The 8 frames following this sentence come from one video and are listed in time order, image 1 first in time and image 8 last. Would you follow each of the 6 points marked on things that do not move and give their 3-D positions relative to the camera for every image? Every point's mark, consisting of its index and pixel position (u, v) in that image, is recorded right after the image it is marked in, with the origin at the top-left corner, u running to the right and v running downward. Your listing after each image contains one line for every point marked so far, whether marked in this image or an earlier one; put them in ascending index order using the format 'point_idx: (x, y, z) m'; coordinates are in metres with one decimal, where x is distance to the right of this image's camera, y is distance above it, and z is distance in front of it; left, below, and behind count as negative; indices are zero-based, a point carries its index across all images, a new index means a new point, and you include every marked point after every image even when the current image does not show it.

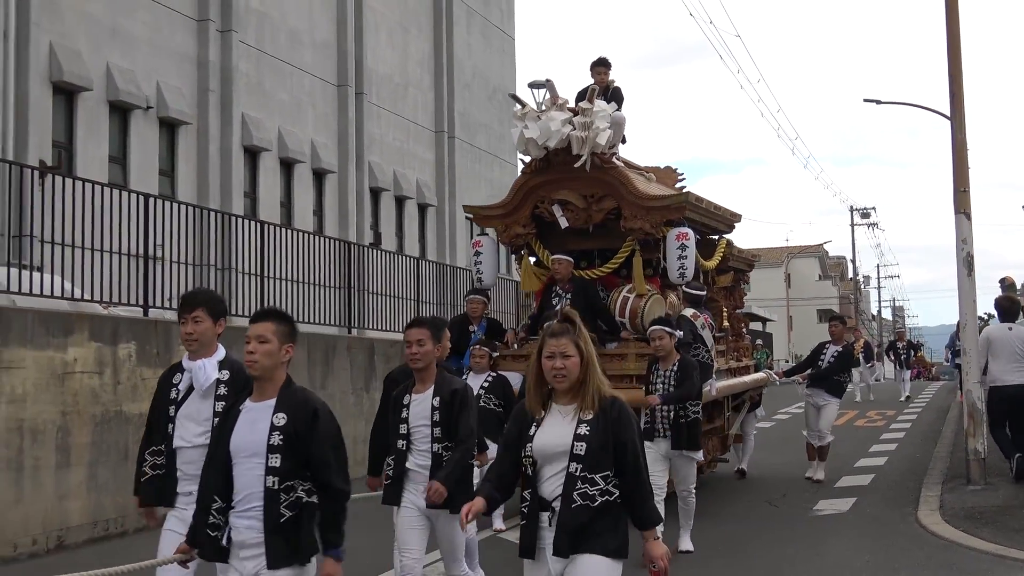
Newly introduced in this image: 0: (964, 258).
0: (+5.1, +0.3, +8.2) m
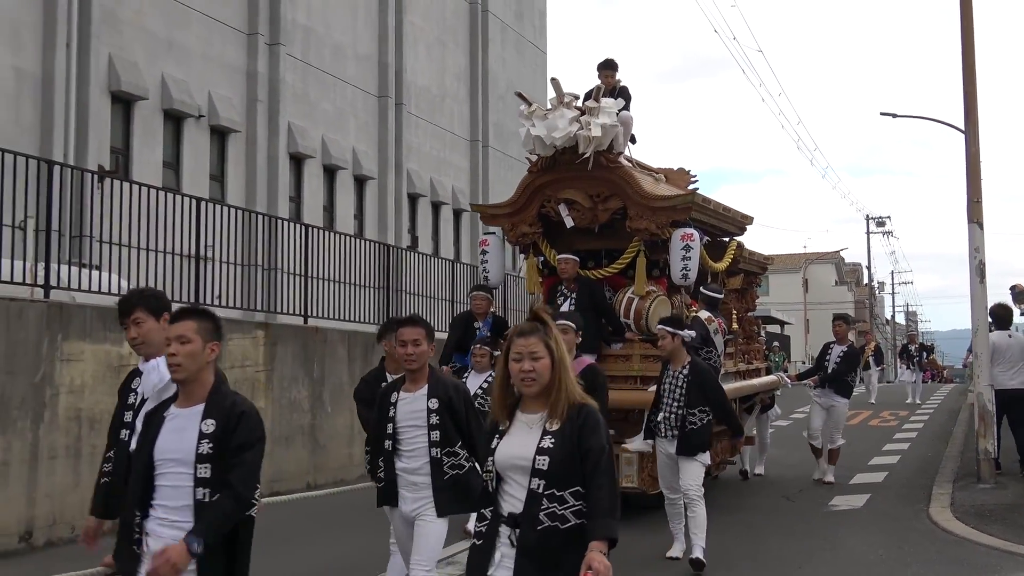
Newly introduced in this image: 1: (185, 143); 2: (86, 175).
0: (+5.5, +0.3, +8.5) m
1: (-4.1, +1.9, +9.4) m
2: (-4.4, +1.2, +7.6) m
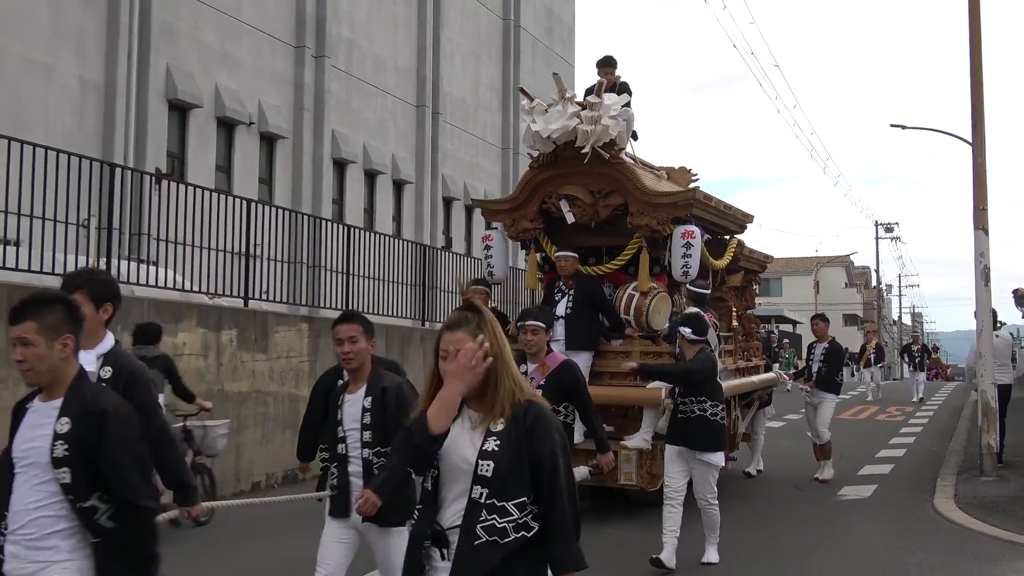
0: (+5.8, +0.2, +9.0) m
1: (-3.7, +1.9, +10.0) m
2: (-4.1, +1.3, +8.2) m
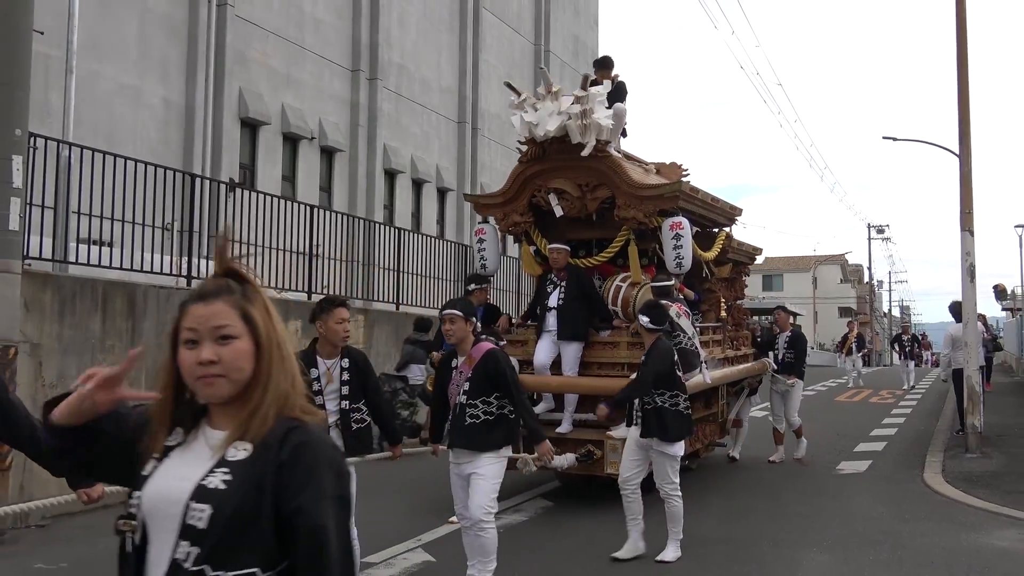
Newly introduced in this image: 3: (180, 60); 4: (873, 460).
0: (+6.2, +0.3, +9.9) m
1: (-3.3, +2.0, +11.1) m
2: (-3.7, +1.3, +9.3) m
3: (-4.5, +3.1, +9.8) m
4: (+5.1, -2.4, +10.3) m
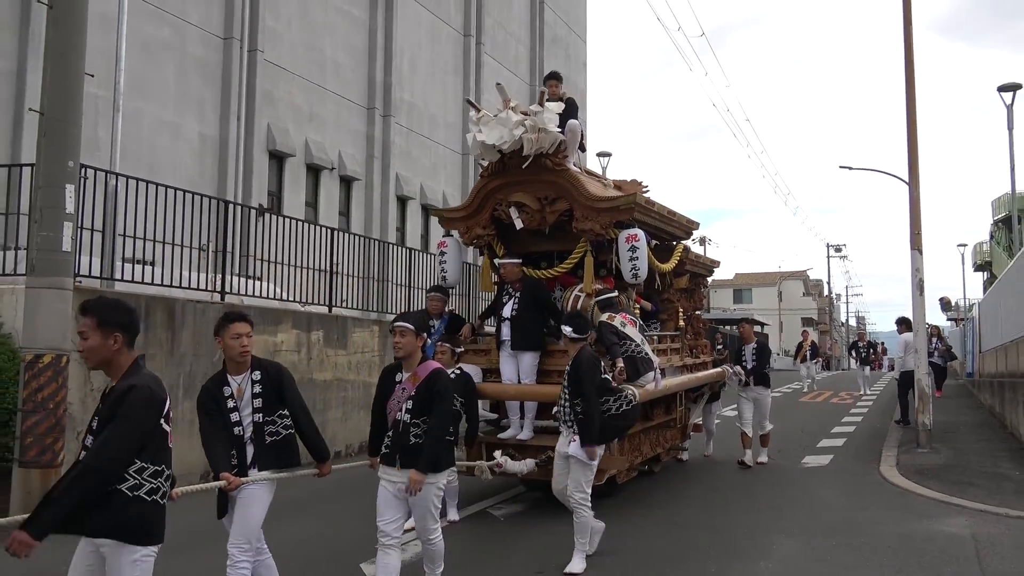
0: (+6.2, +0.1, +11.1) m
1: (-3.3, +1.7, +12.2) m
2: (-3.7, +1.1, +10.4) m
3: (-4.5, +2.8, +10.9) m
4: (+5.0, -2.6, +11.4) m
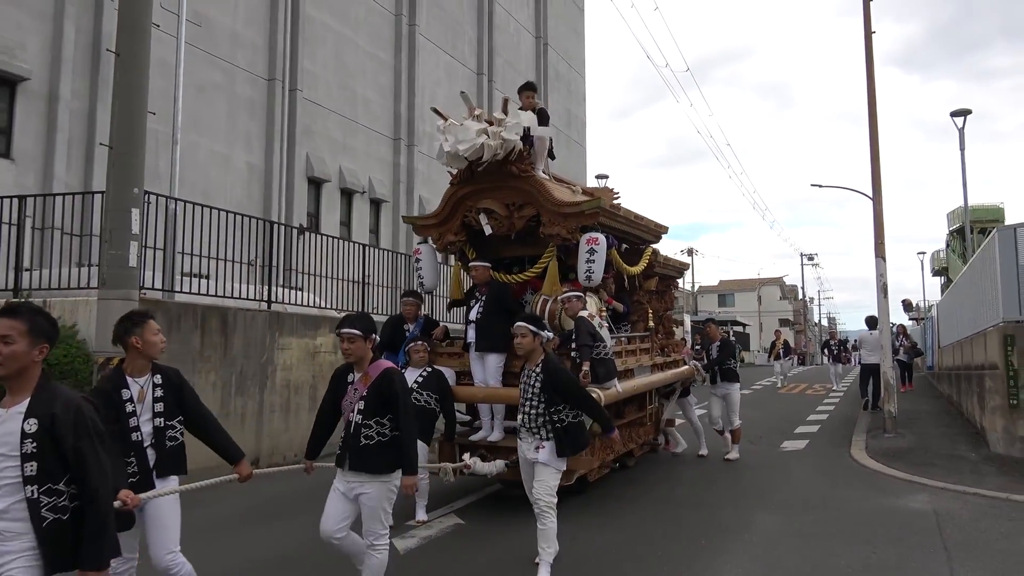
0: (+6.3, 0.0, +12.5) m
1: (-3.2, +1.5, +13.7) m
2: (-3.6, +0.9, +11.8) m
3: (-4.3, +2.7, +12.4) m
4: (+5.2, -2.7, +12.8) m
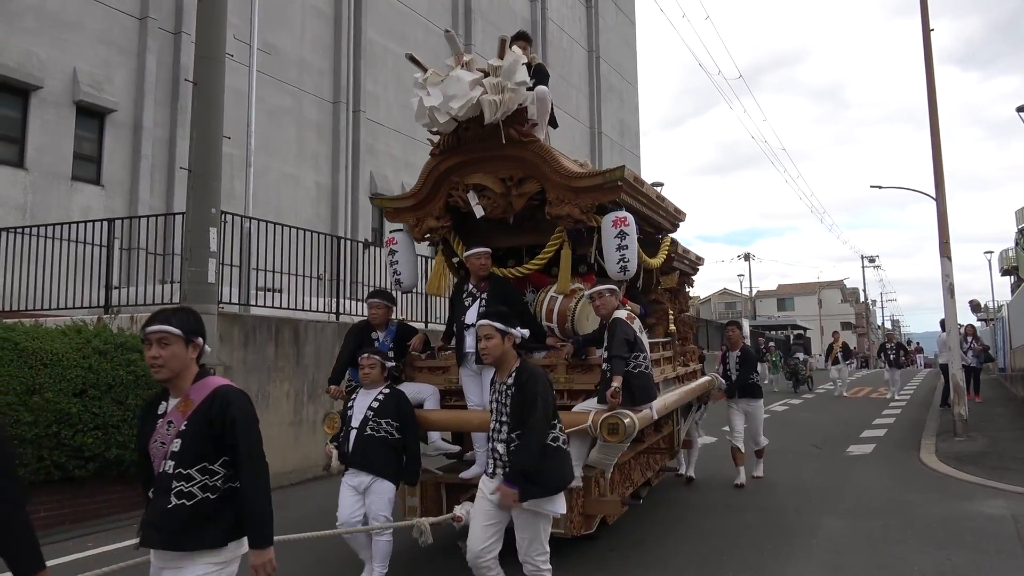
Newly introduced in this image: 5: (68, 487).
0: (+7.3, 0.0, +12.3) m
1: (-2.1, +1.3, +14.2) m
2: (-2.6, +0.7, +12.4) m
3: (-3.4, +2.4, +13.0) m
4: (+6.3, -2.7, +12.6) m
5: (-5.0, -2.2, +8.2) m
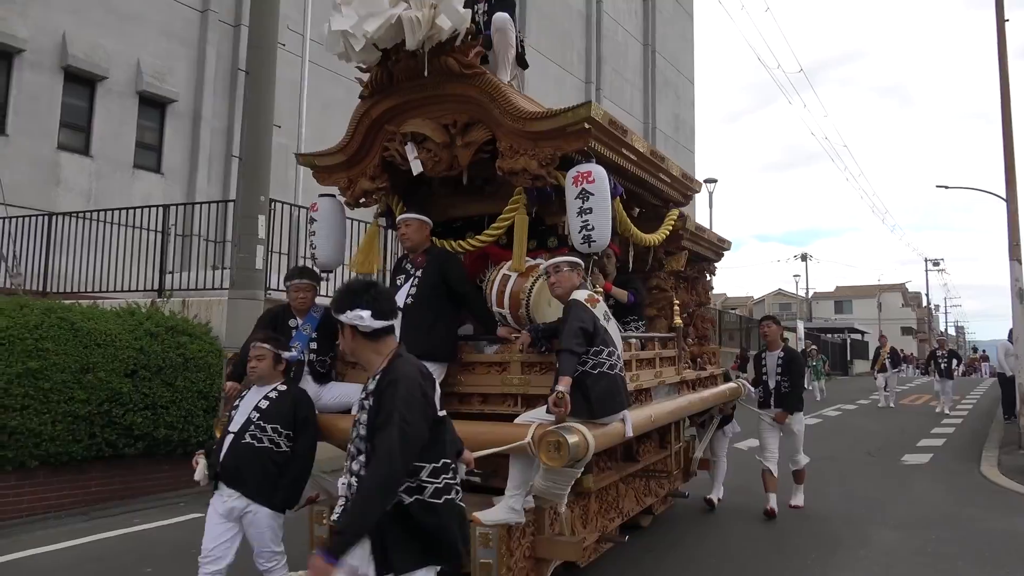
0: (+8.1, -0.1, +11.6) m
1: (-1.2, +1.4, +14.2) m
2: (-1.9, +0.9, +12.4) m
3: (-2.5, +2.6, +13.1) m
4: (+7.0, -2.8, +11.9) m
5: (-4.6, -2.0, +8.4) m
